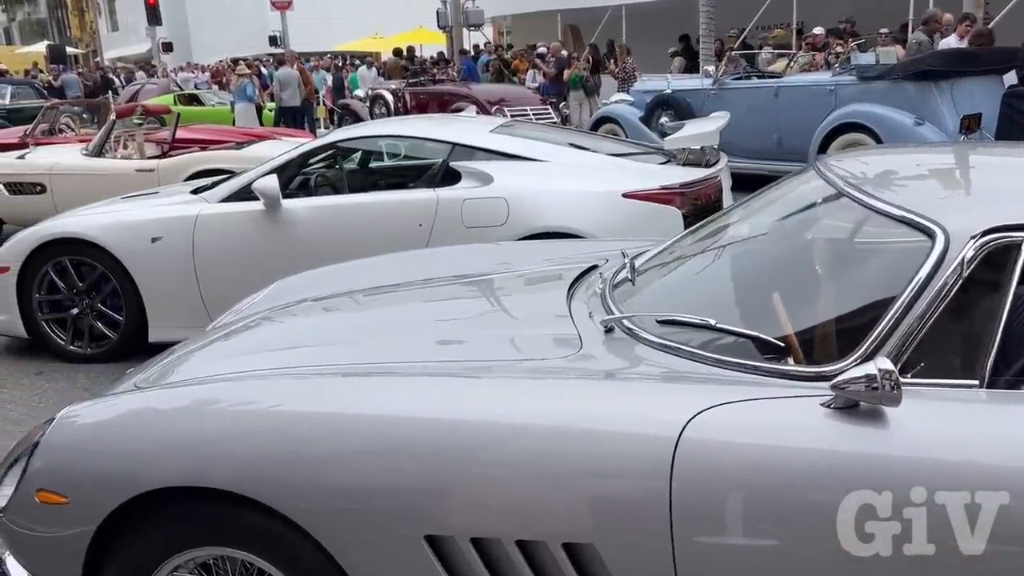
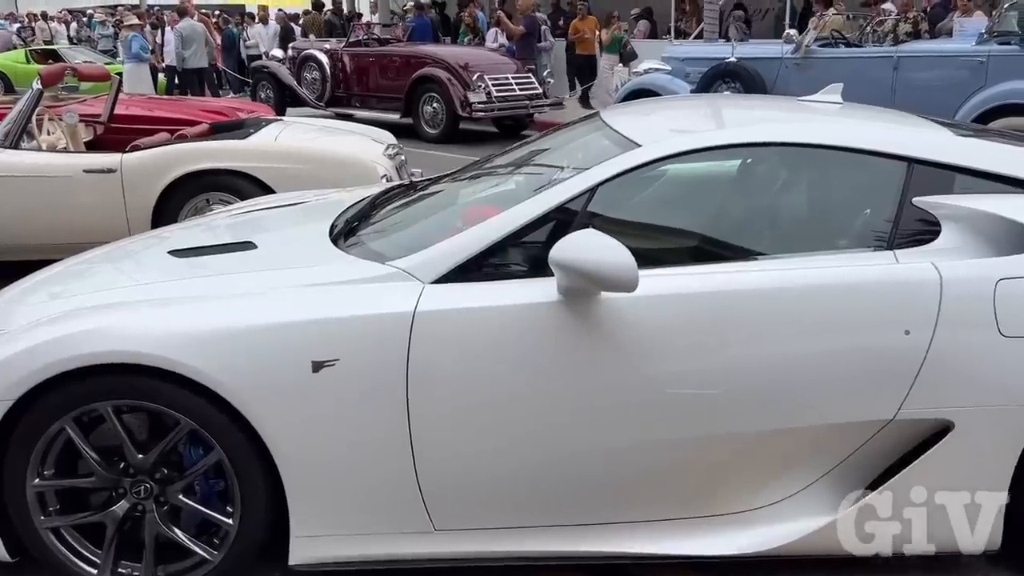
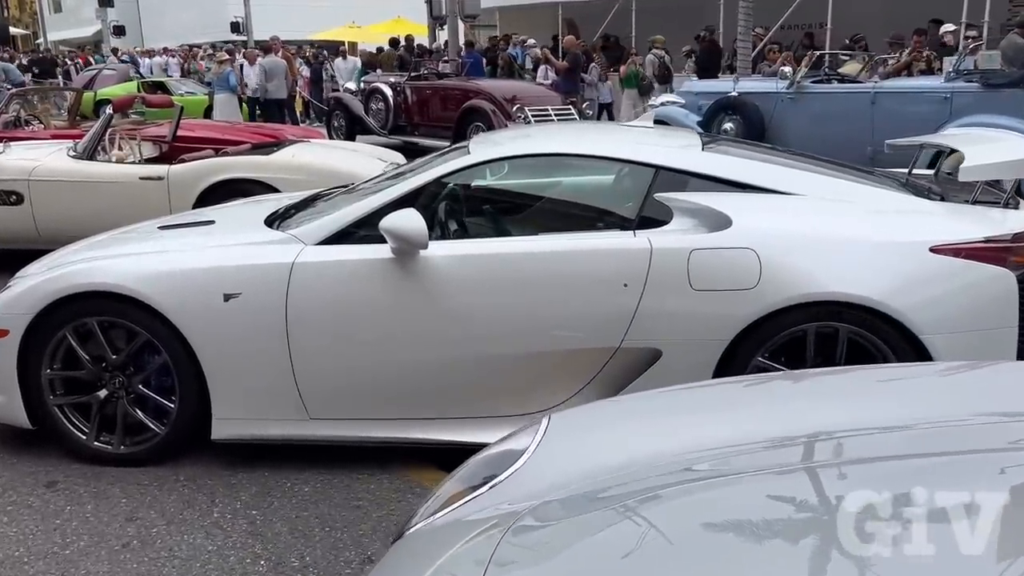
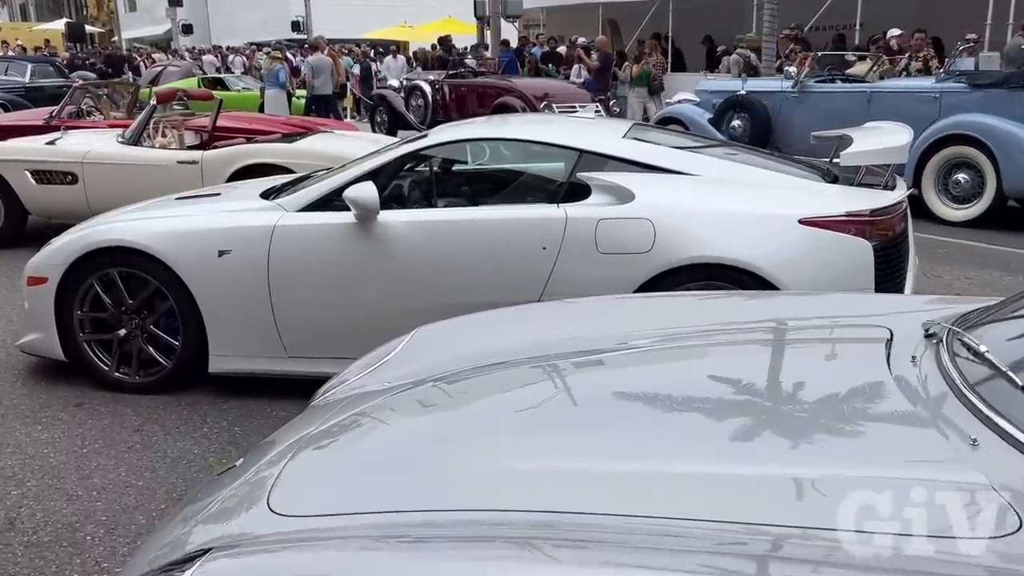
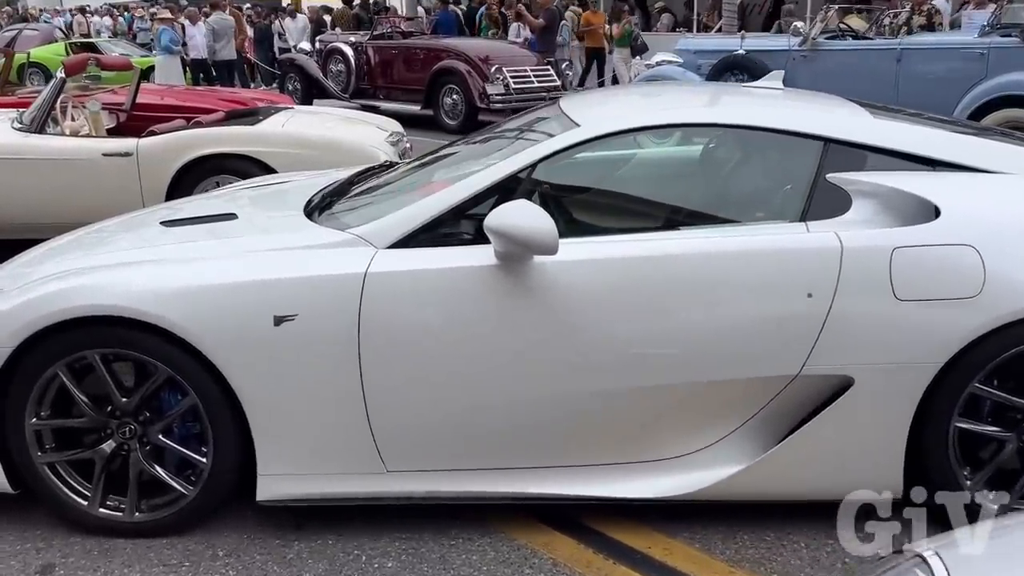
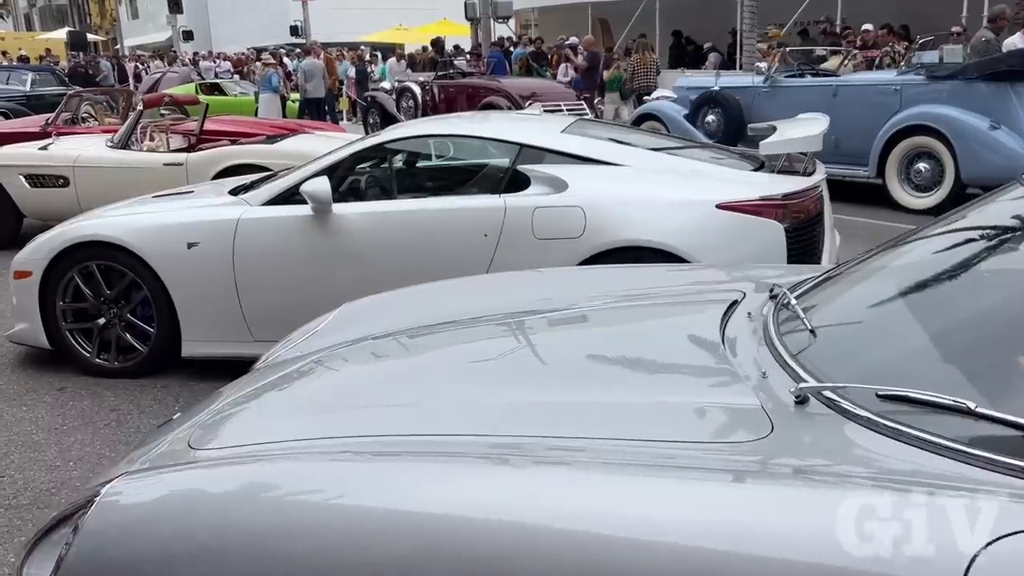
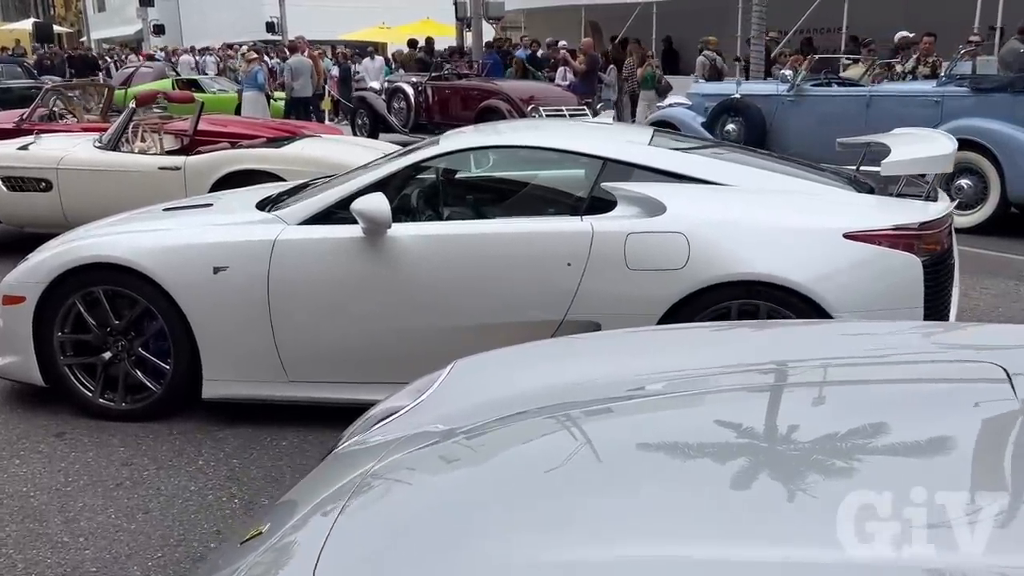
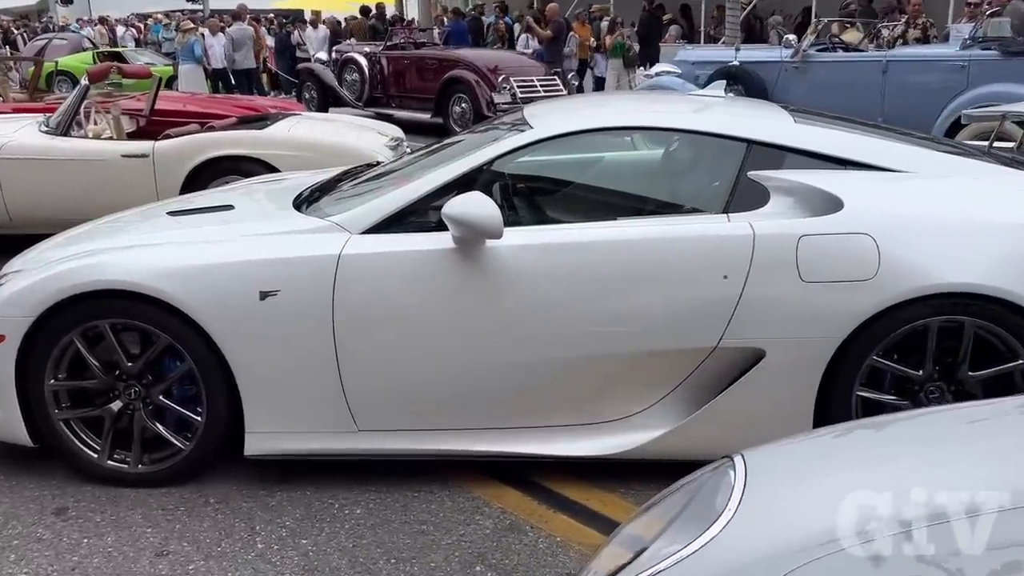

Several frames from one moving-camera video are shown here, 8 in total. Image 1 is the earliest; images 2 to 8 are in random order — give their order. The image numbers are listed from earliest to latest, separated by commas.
6, 4, 7, 3, 8, 5, 2
